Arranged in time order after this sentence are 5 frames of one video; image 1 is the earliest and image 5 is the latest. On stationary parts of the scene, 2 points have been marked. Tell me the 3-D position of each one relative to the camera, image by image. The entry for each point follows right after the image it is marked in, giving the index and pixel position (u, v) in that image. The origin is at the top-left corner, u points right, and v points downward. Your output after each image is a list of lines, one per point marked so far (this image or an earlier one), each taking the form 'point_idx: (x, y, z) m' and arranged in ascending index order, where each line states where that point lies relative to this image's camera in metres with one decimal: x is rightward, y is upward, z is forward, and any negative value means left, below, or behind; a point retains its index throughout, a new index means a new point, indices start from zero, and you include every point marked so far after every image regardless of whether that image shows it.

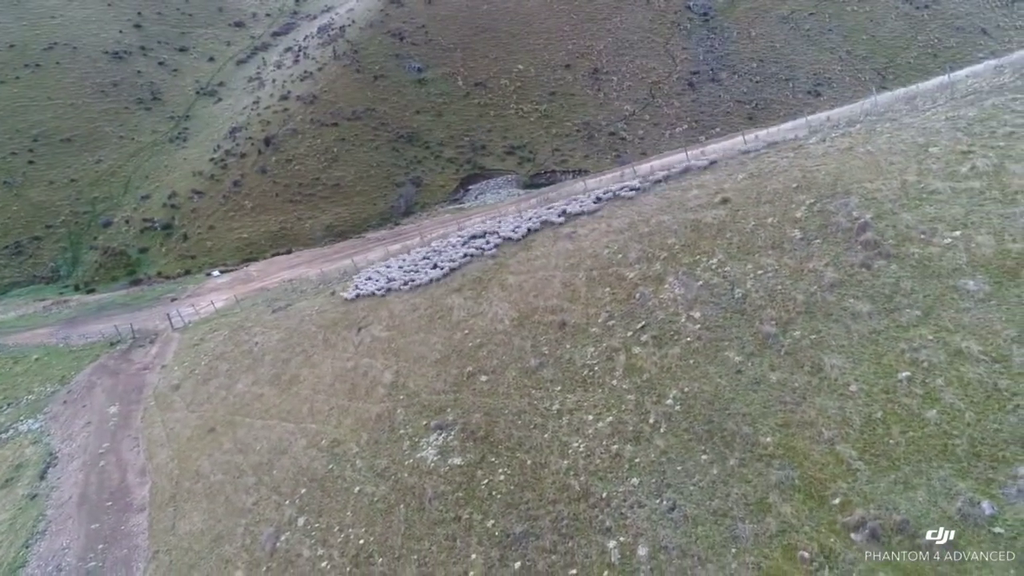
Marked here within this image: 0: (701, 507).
0: (+3.9, -4.4, +14.6) m
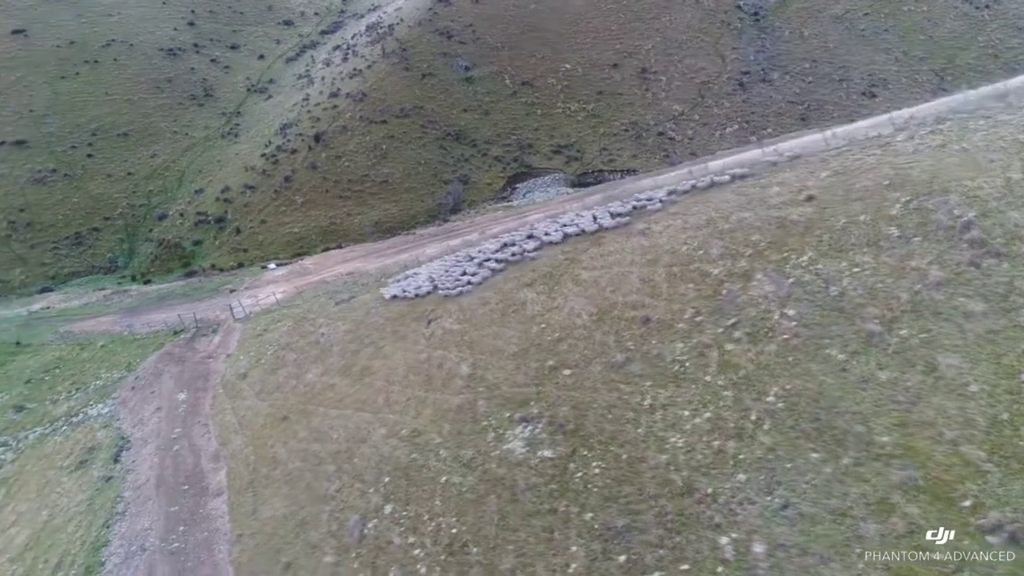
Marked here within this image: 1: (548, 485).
0: (+6.1, -4.3, +14.3) m
1: (+0.9, -5.0, +18.1) m
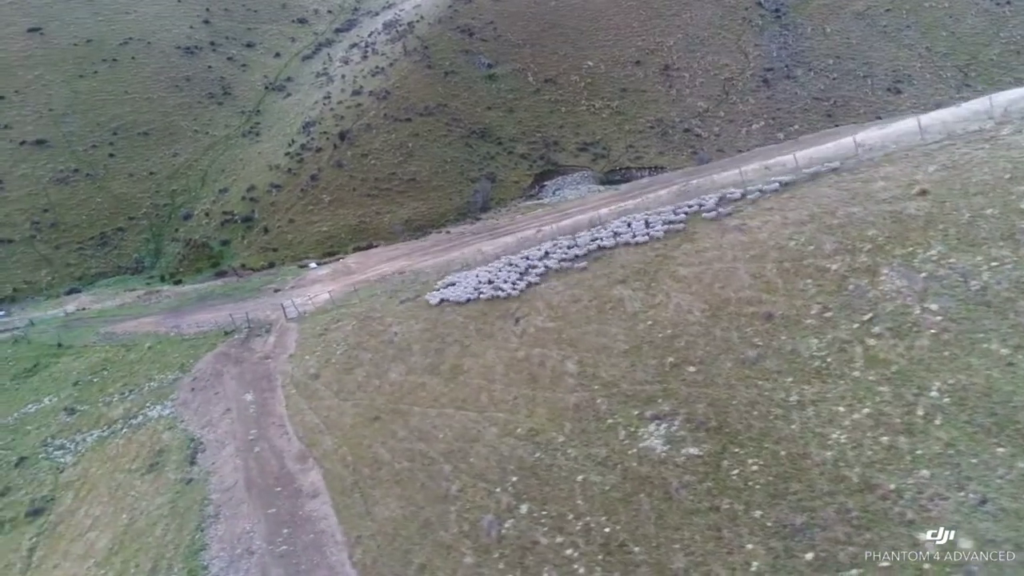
0: (+9.9, -4.2, +14.1) m
1: (+4.7, -4.8, +17.9) m
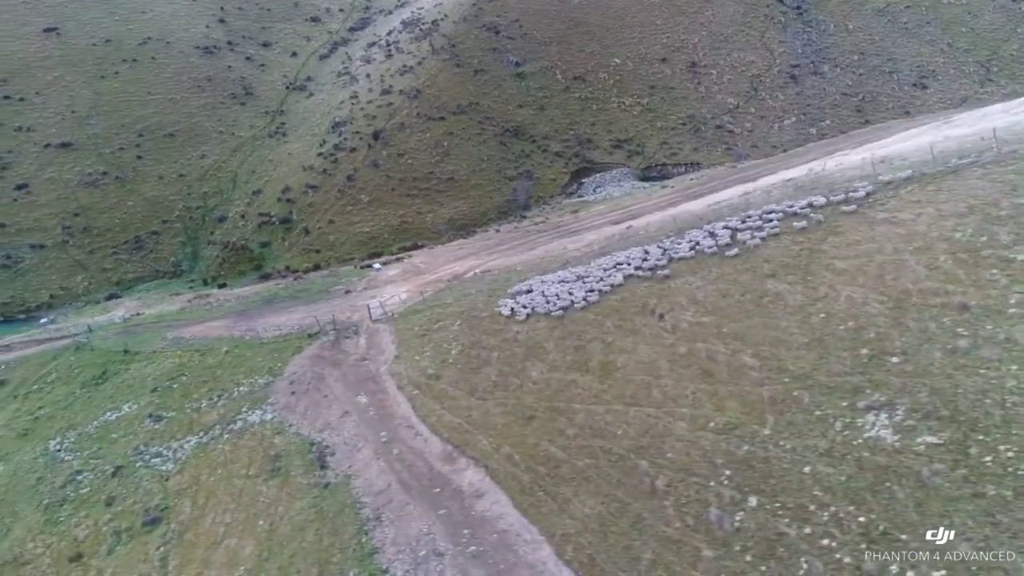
0: (+16.5, -3.9, +14.6) m
1: (+11.2, -4.6, +18.2) m
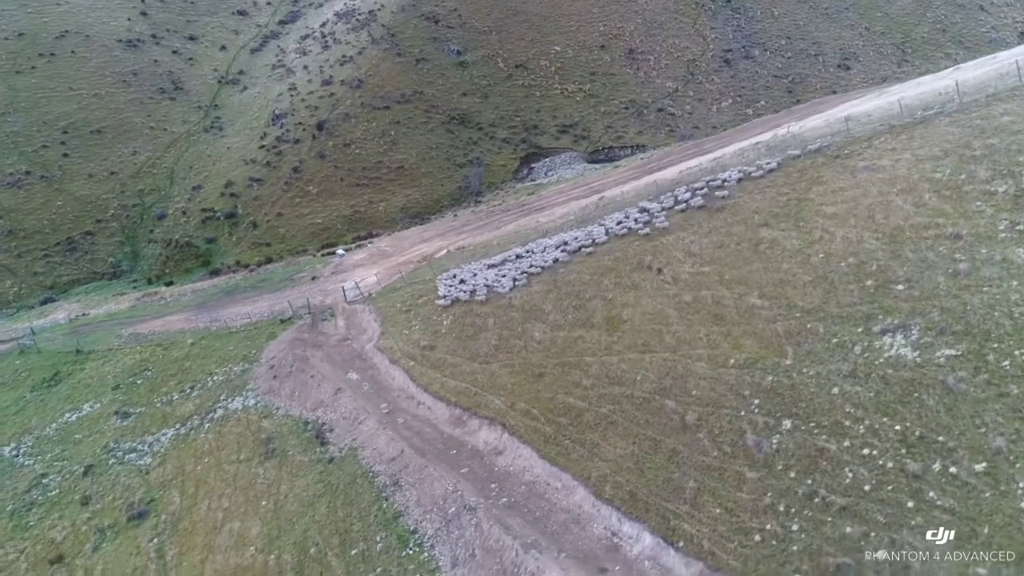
0: (+18.1, -1.4, +16.4) m
1: (+12.6, -2.4, +19.4) m
